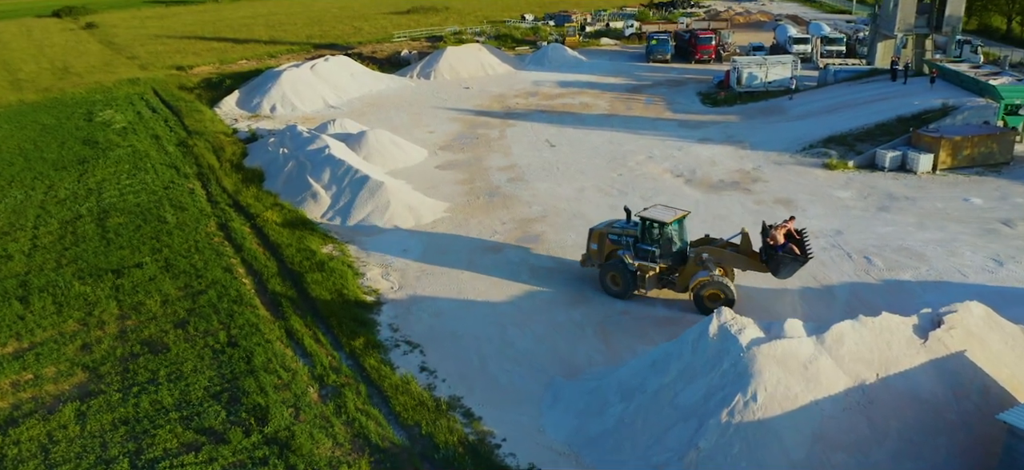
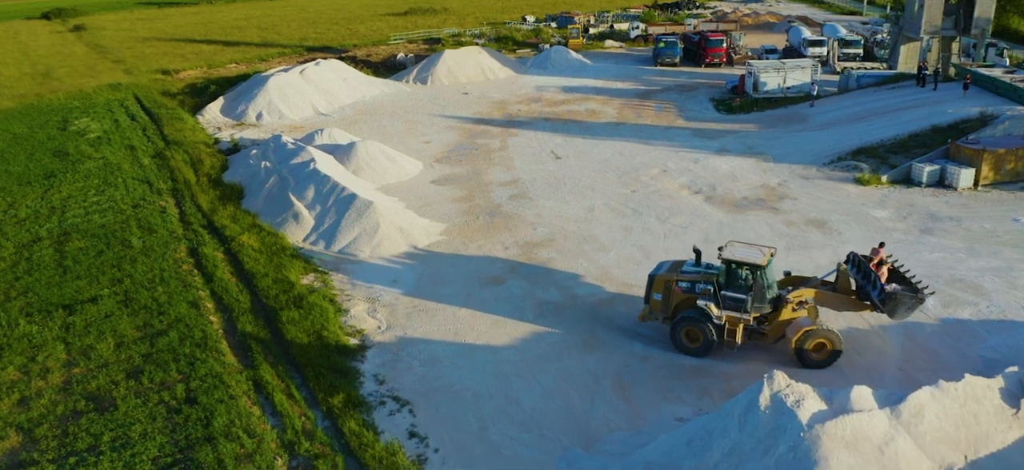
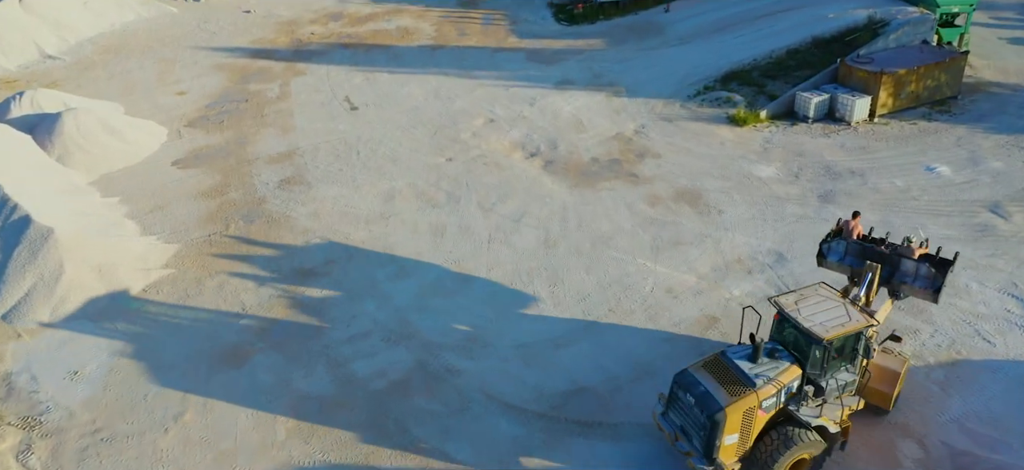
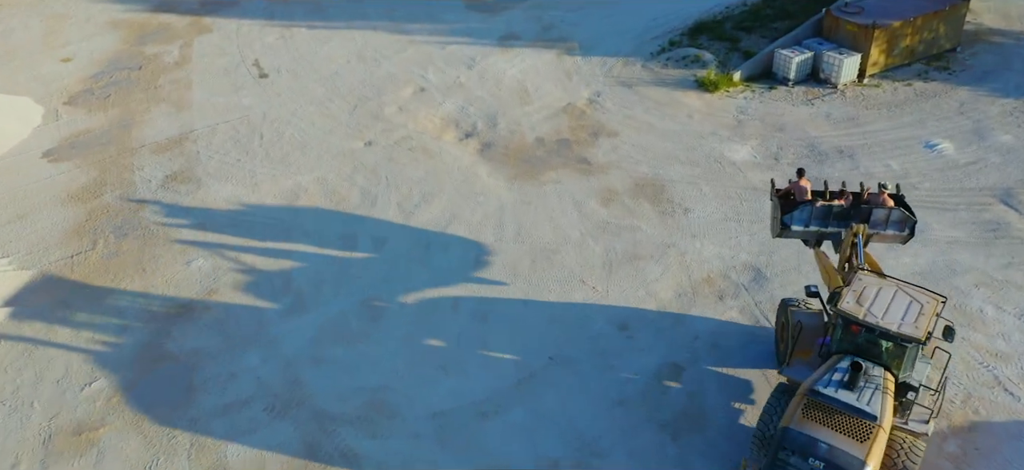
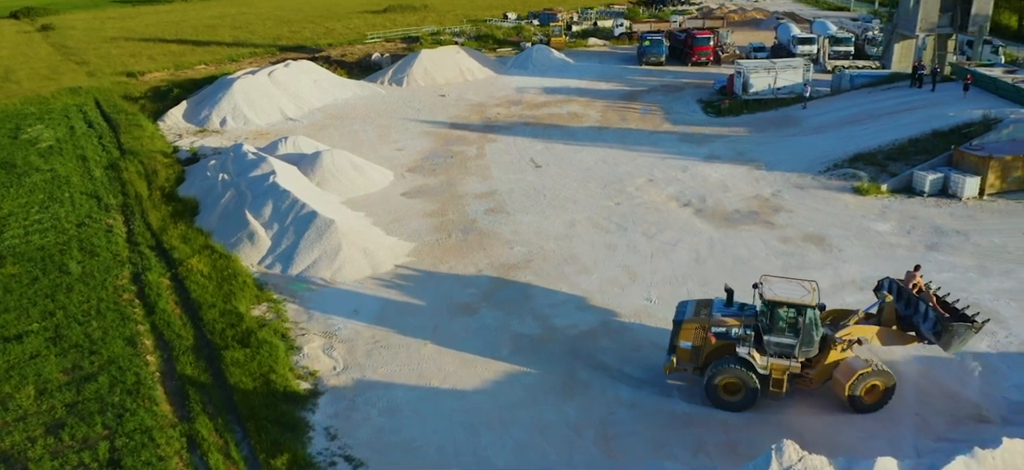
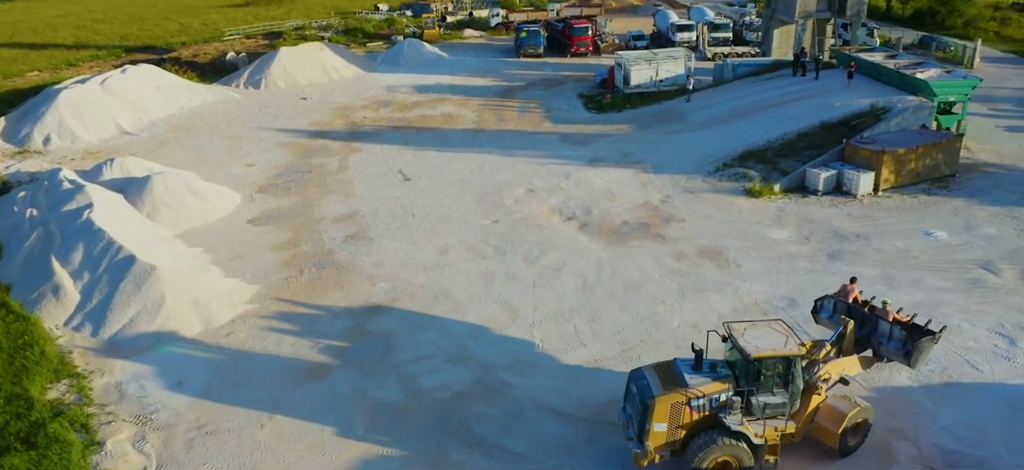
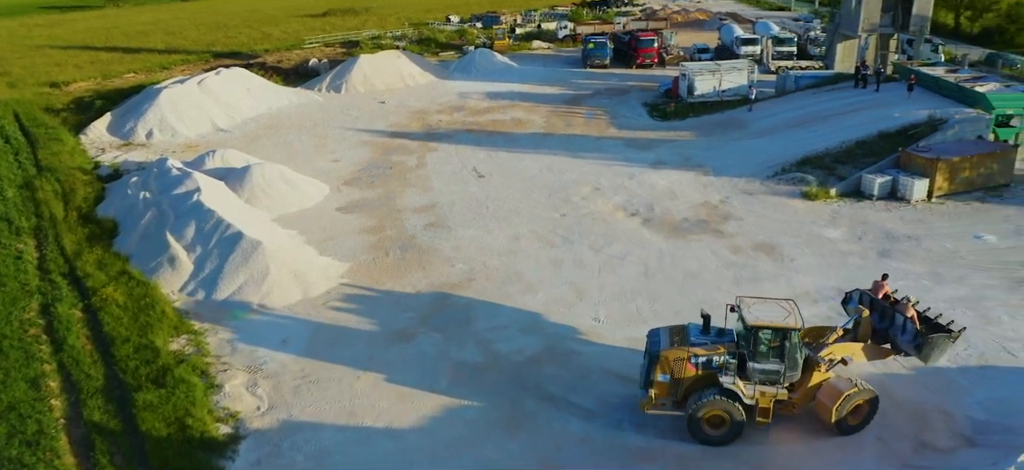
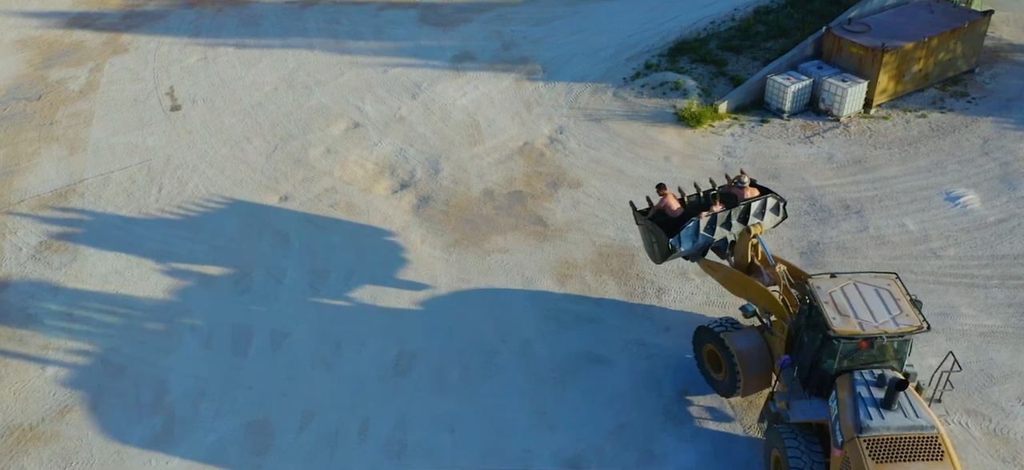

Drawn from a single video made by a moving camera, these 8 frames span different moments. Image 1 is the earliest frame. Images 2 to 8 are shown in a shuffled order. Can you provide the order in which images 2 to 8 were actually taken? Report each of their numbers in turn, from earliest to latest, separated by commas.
2, 5, 7, 6, 3, 4, 8
